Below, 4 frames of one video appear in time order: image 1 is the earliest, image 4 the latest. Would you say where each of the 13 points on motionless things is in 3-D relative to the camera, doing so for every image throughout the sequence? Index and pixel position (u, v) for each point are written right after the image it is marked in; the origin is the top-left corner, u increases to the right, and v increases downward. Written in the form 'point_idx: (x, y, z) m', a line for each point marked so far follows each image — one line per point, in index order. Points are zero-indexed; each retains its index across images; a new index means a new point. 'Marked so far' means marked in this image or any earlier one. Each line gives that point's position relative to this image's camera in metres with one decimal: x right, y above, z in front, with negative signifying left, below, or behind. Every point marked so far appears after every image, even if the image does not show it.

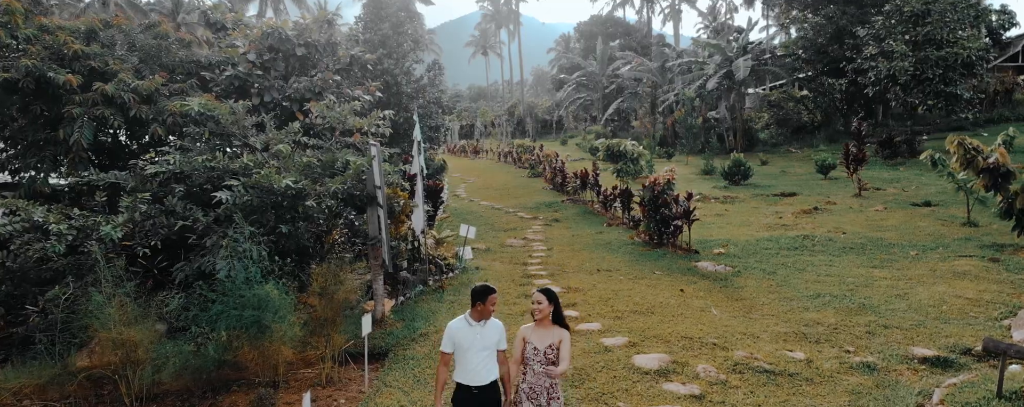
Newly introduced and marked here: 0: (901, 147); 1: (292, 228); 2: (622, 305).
0: (+7.1, +1.0, +12.6) m
1: (-1.4, -0.2, +4.5) m
2: (+0.8, -0.7, +5.0) m
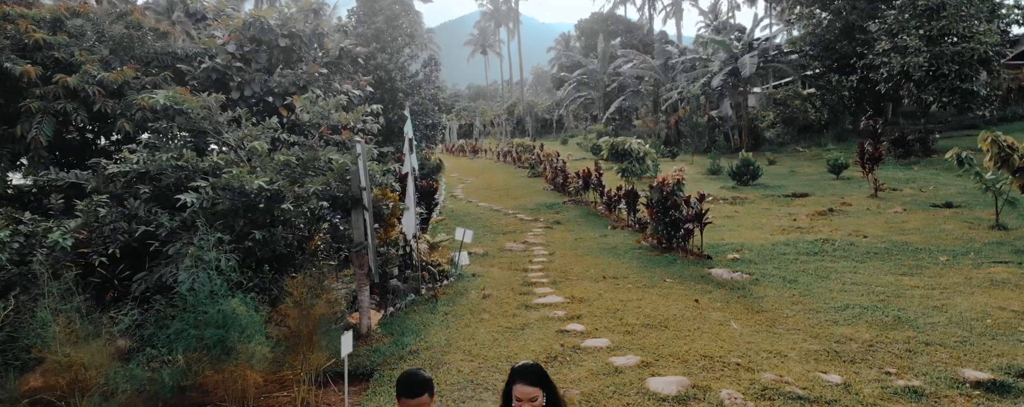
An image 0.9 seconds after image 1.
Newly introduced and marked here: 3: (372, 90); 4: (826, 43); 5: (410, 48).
0: (+7.0, +1.0, +12.2) m
1: (-1.4, -0.2, +4.1) m
2: (+0.8, -0.7, +4.5) m
3: (-1.5, +1.2, +7.5) m
4: (+6.7, +3.4, +14.8) m
5: (-1.5, +2.2, +10.0) m
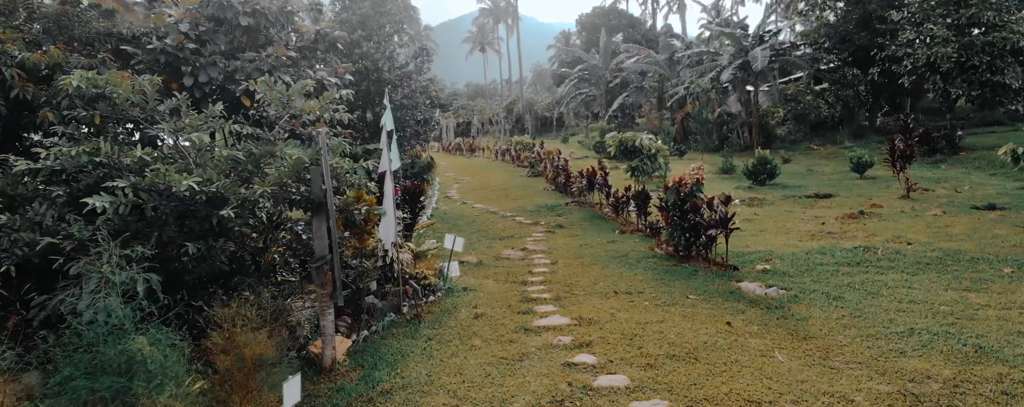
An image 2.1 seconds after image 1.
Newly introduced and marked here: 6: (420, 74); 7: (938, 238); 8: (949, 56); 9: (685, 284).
0: (+7.0, +1.0, +11.4) m
1: (-1.5, -0.2, +3.3) m
2: (+0.8, -0.8, +3.7) m
3: (-1.5, +1.2, +6.7) m
4: (+6.6, +3.4, +14.0) m
5: (-1.5, +2.2, +9.2) m
6: (-1.3, +1.8, +9.7) m
7: (+3.8, -0.3, +6.2) m
8: (+6.7, +2.3, +10.7) m
9: (+1.2, -0.6, +5.0) m
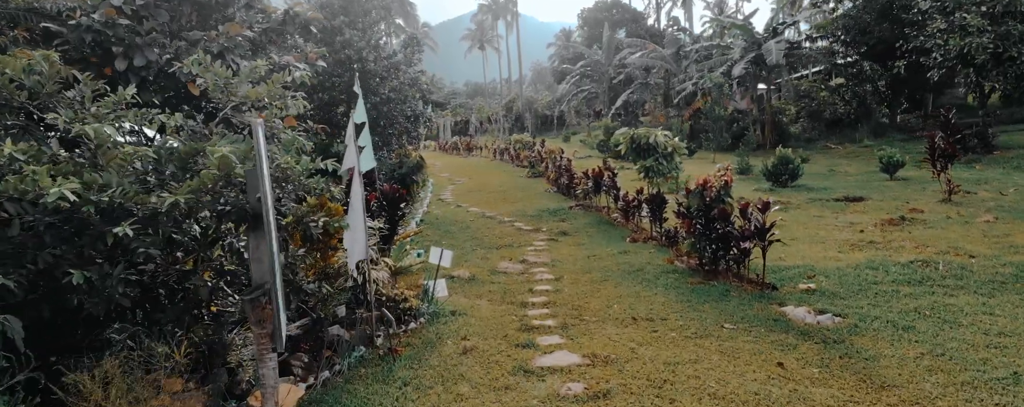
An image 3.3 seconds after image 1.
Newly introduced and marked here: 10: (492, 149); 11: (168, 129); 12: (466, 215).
0: (+7.0, +1.0, +10.6) m
1: (-1.5, -0.3, +2.5) m
2: (+0.7, -0.8, +2.9) m
3: (-1.5, +1.1, +5.8) m
4: (+6.6, +3.4, +13.2) m
5: (-1.5, +2.2, +8.4) m
6: (-1.3, +1.8, +8.8) m
7: (+3.7, -0.3, +5.3) m
8: (+6.7, +2.2, +9.9) m
9: (+1.2, -0.6, +4.1) m
10: (-0.5, +1.3, +16.7) m
11: (-1.7, +0.4, +3.4) m
12: (-0.6, -0.1, +8.6) m
